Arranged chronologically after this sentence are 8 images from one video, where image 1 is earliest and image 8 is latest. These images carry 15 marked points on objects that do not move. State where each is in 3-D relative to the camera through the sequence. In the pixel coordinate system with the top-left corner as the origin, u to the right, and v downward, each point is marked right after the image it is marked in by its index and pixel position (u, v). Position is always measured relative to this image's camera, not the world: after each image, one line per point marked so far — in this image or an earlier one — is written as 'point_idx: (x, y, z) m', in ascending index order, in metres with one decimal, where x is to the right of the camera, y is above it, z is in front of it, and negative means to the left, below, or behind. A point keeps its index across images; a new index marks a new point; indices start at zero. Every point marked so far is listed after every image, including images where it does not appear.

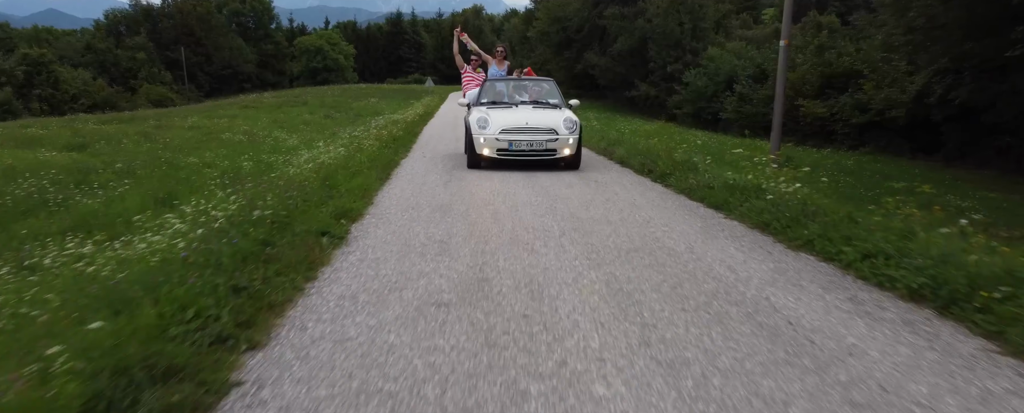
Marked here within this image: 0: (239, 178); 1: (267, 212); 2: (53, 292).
0: (-4.0, +0.4, +9.0) m
1: (-1.8, -0.1, +4.8) m
2: (-2.4, -0.4, +3.5) m
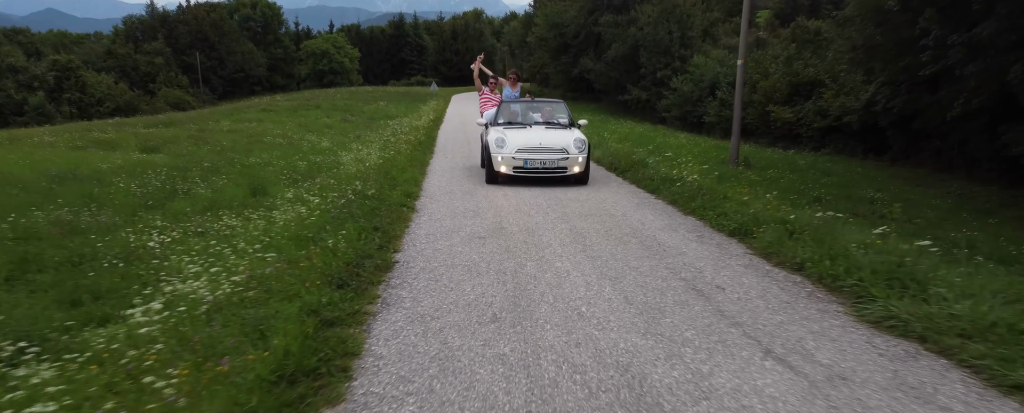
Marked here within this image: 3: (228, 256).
0: (-4.0, +0.6, +11.7) m
1: (-1.7, +0.1, +7.6) m
2: (-2.4, -0.2, +6.3) m
3: (-2.4, -0.4, +5.4) m
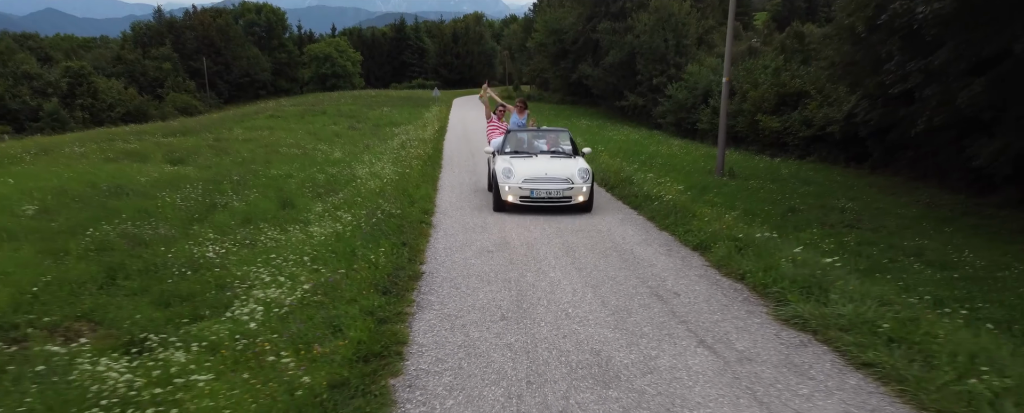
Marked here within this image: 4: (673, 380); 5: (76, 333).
0: (-3.9, +0.4, +13.0) m
1: (-1.7, -0.1, +8.8) m
2: (-2.4, -0.5, +7.5) m
3: (-2.4, -0.7, +6.6) m
4: (+1.0, -1.1, +3.9) m
5: (-4.0, -1.1, +5.5) m
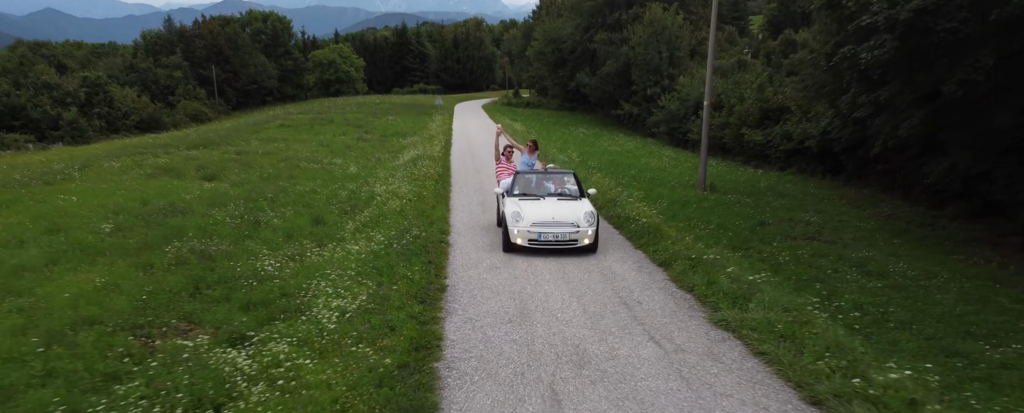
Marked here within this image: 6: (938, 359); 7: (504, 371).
0: (-3.9, 0.0, +14.8) m
1: (-1.7, -0.4, +10.7) m
2: (-2.3, -0.8, +9.3) m
3: (-2.4, -1.0, +8.4) m
4: (+1.1, -1.5, +5.8) m
5: (-4.0, -1.5, +7.4) m
6: (+5.3, -1.9, +7.6) m
7: (-0.1, -1.5, +5.6) m
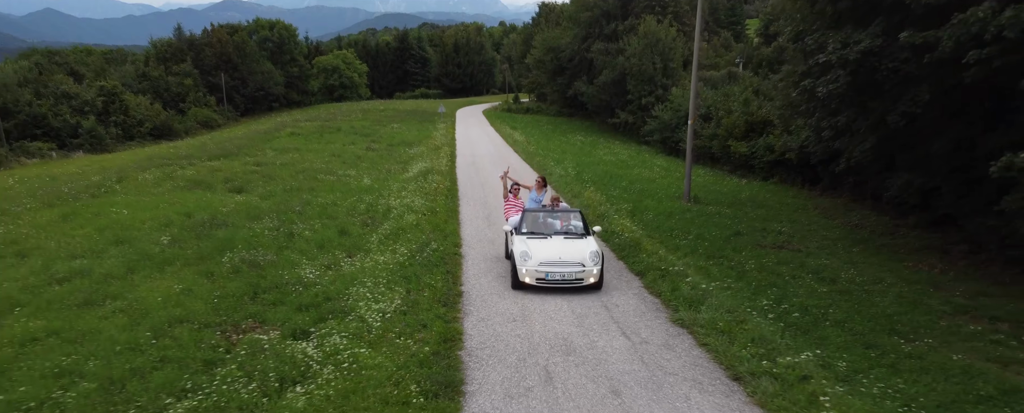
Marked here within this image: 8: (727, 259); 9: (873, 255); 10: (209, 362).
0: (-3.8, -0.3, +16.7) m
1: (-1.6, -0.8, +12.6) m
2: (-2.3, -1.2, +11.2) m
3: (-2.3, -1.4, +10.3) m
4: (+1.1, -1.8, +7.7) m
5: (-3.9, -1.8, +9.3) m
6: (+5.4, -2.2, +9.5) m
7: (0.0, -1.9, +7.5) m
8: (+5.1, -1.2, +14.6) m
9: (+9.9, -1.3, +16.7) m
10: (-3.9, -2.0, +7.9) m
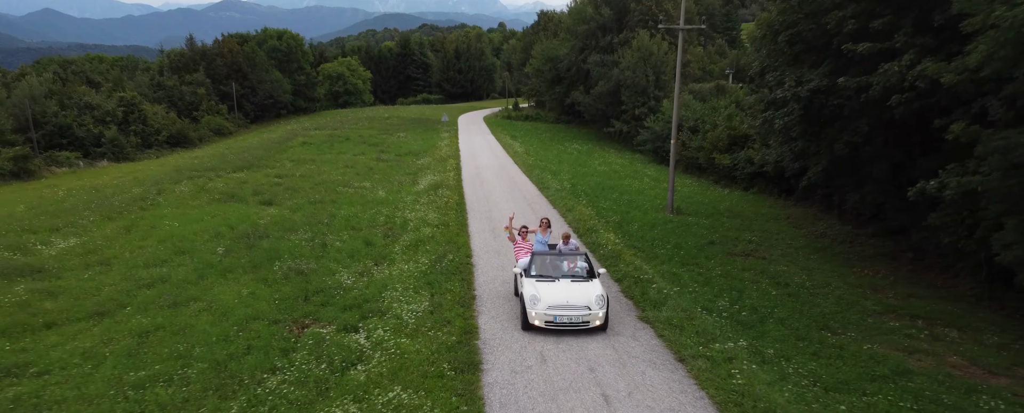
0: (-3.8, -0.7, +19.2) m
1: (-1.6, -1.2, +15.0) m
2: (-2.2, -1.6, +13.7) m
3: (-2.3, -1.8, +12.8) m
4: (+1.2, -2.2, +10.2) m
5: (-3.9, -2.3, +11.7) m
6: (+5.4, -2.6, +12.0) m
7: (0.0, -2.3, +10.0) m
8: (+5.2, -1.7, +17.1) m
9: (+10.0, -1.7, +19.2) m
10: (-3.9, -2.4, +10.4) m
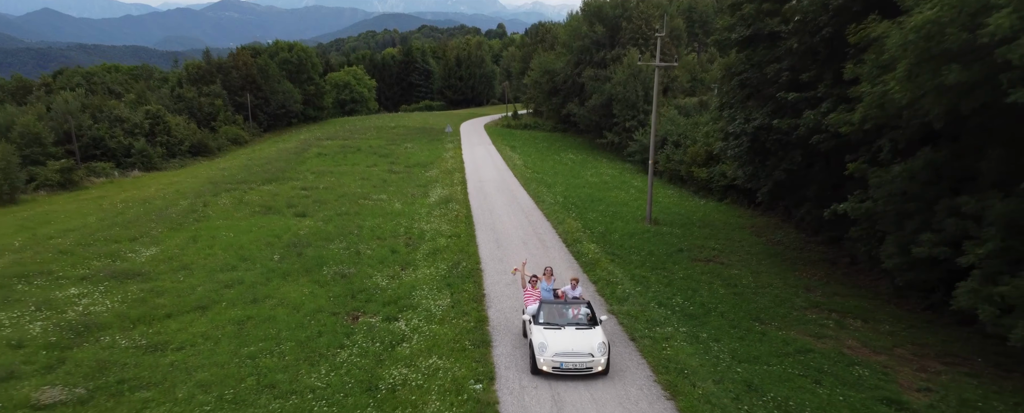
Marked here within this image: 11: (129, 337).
0: (-3.8, -1.2, +23.0) m
1: (-1.5, -1.7, +18.8) m
2: (-2.2, -2.1, +17.5) m
3: (-2.2, -2.3, +16.6) m
4: (+1.2, -2.7, +14.0) m
5: (-3.8, -2.8, +15.5) m
6: (+5.5, -3.1, +15.8) m
7: (+0.1, -2.8, +13.8) m
8: (+5.2, -2.2, +20.9) m
9: (+10.0, -2.3, +23.0) m
10: (-3.9, -2.9, +14.2) m
11: (-8.5, -2.9, +13.5) m
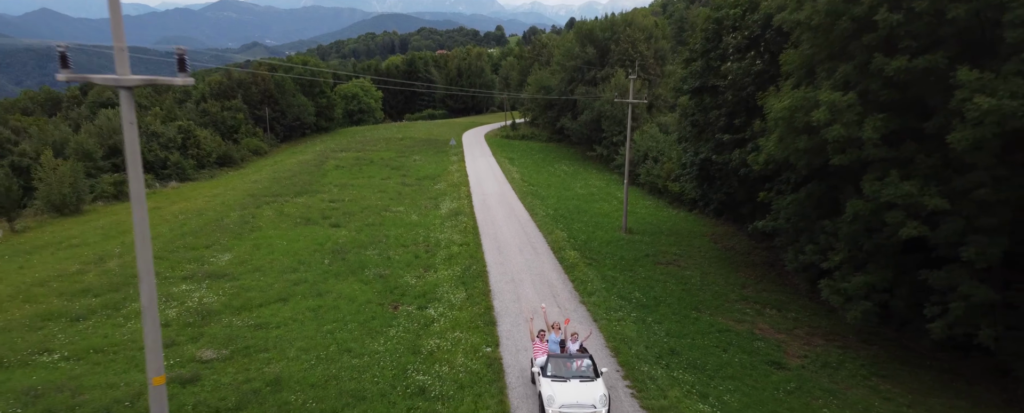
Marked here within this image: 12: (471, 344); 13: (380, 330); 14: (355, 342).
0: (-3.9, -1.9, +28.6) m
1: (-1.6, -2.4, +24.4) m
2: (-2.2, -2.7, +23.1) m
3: (-2.3, -2.9, +22.2) m
4: (+1.2, -3.4, +19.6) m
5: (-3.9, -3.4, +21.1) m
6: (+5.4, -3.8, +21.4) m
7: (0.0, -3.4, +19.4) m
8: (+5.1, -2.8, +26.5) m
9: (+9.9, -2.9, +28.6) m
10: (-3.9, -3.6, +19.8) m
11: (-8.5, -3.5, +19.1) m
12: (-1.2, -3.9, +17.4) m
13: (-4.1, -3.8, +18.6) m
14: (-4.6, -3.9, +17.7) m
